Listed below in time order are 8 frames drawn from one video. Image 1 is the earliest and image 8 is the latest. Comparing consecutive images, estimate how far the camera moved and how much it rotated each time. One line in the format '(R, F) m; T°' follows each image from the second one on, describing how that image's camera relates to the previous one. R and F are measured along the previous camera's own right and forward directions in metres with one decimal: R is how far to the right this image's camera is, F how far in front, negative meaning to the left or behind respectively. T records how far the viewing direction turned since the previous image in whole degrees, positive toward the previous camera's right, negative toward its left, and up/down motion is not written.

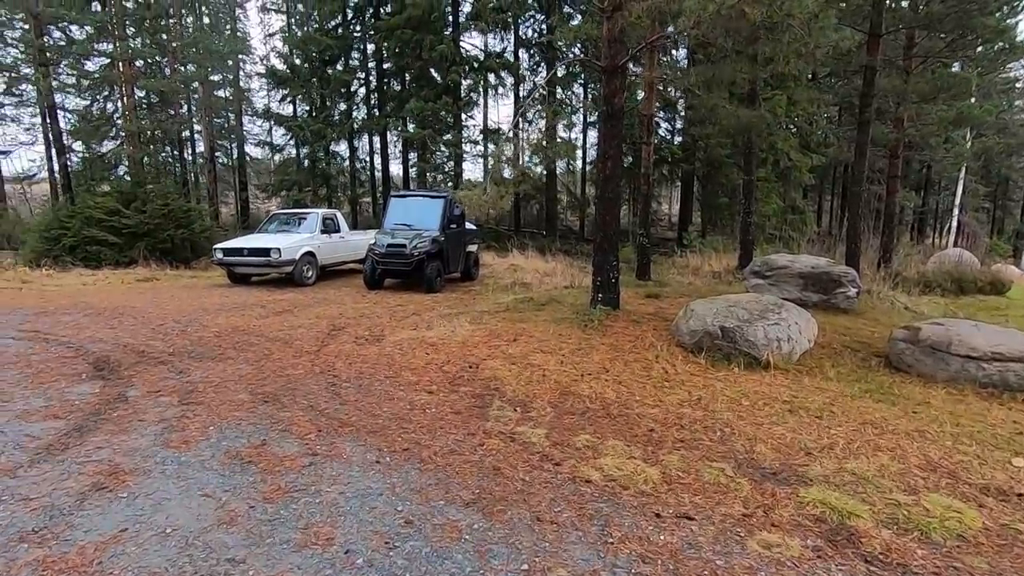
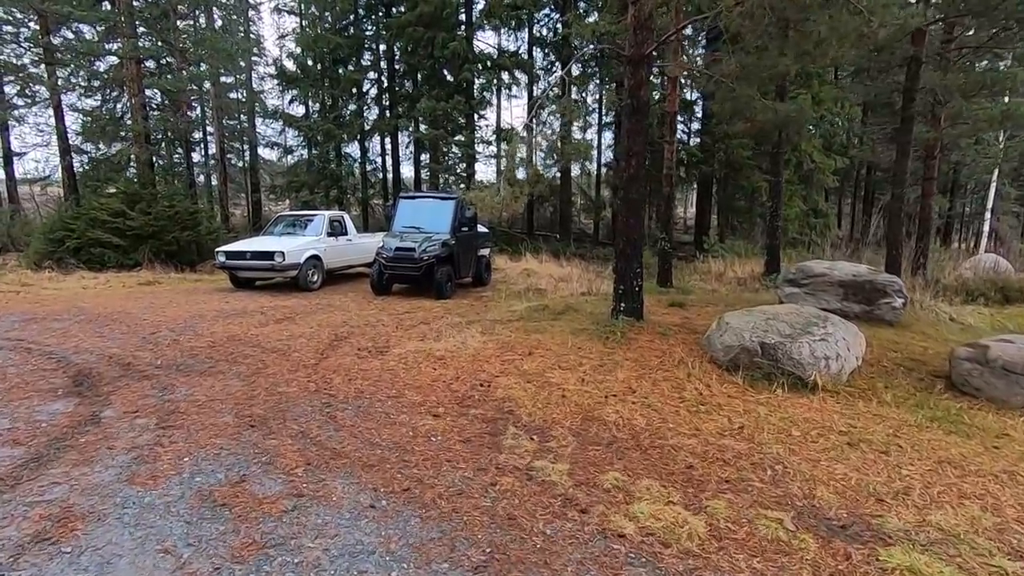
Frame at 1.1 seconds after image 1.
(0.0, +0.5) m; -1°
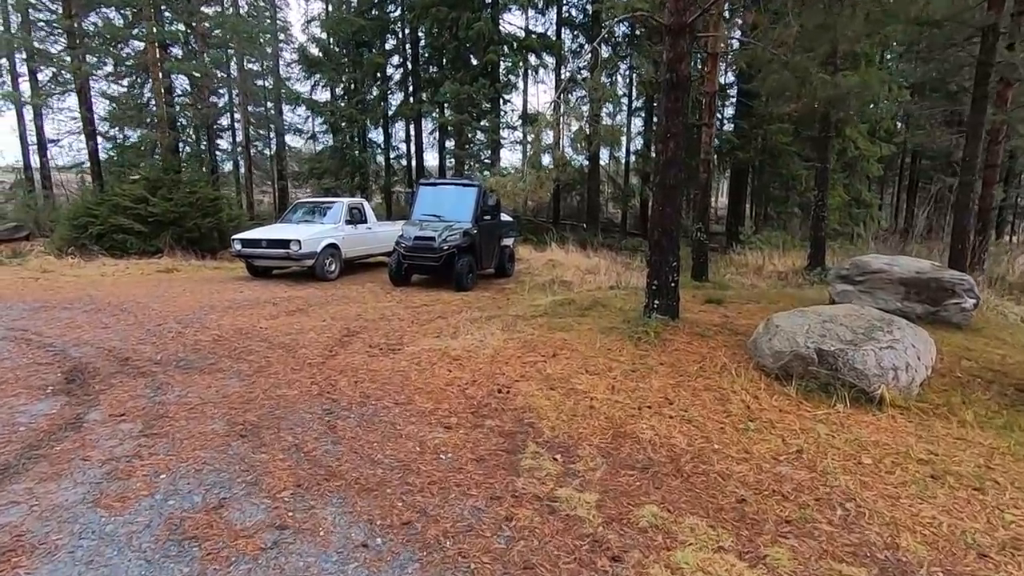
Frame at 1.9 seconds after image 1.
(0.0, +0.5) m; -3°
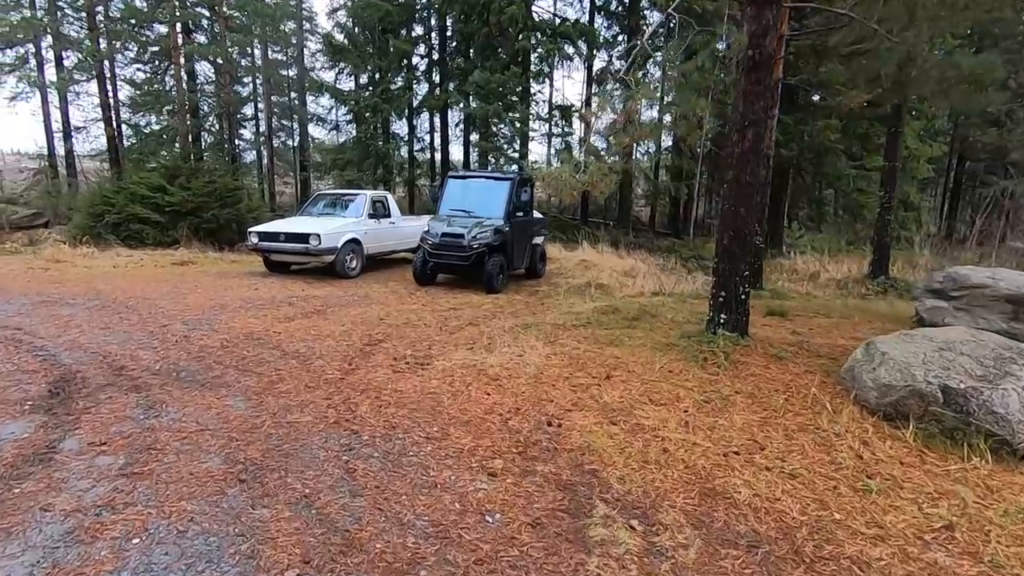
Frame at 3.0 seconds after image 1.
(-0.3, +0.7) m; -2°
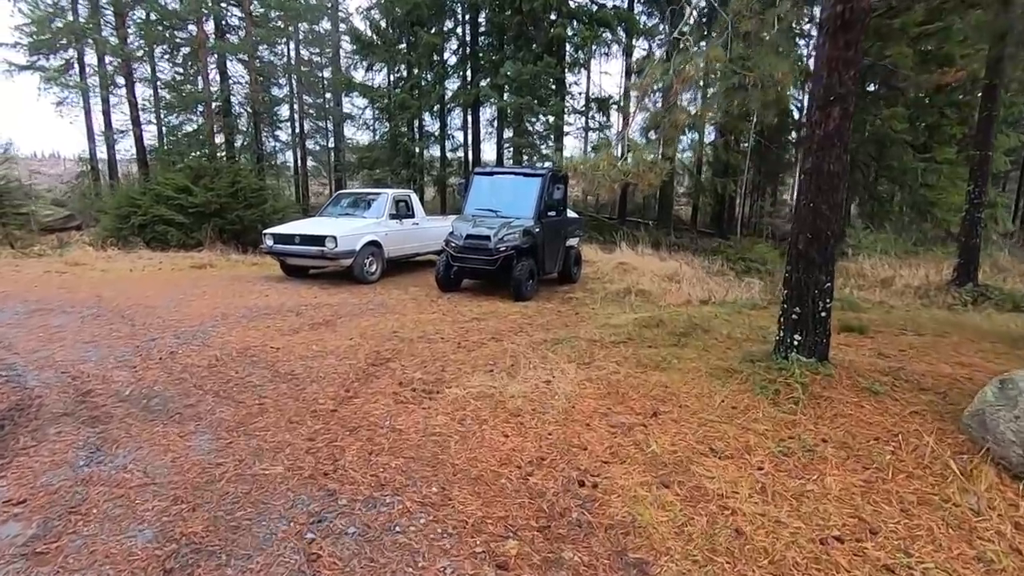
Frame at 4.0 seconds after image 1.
(+0.1, +0.8) m; -4°
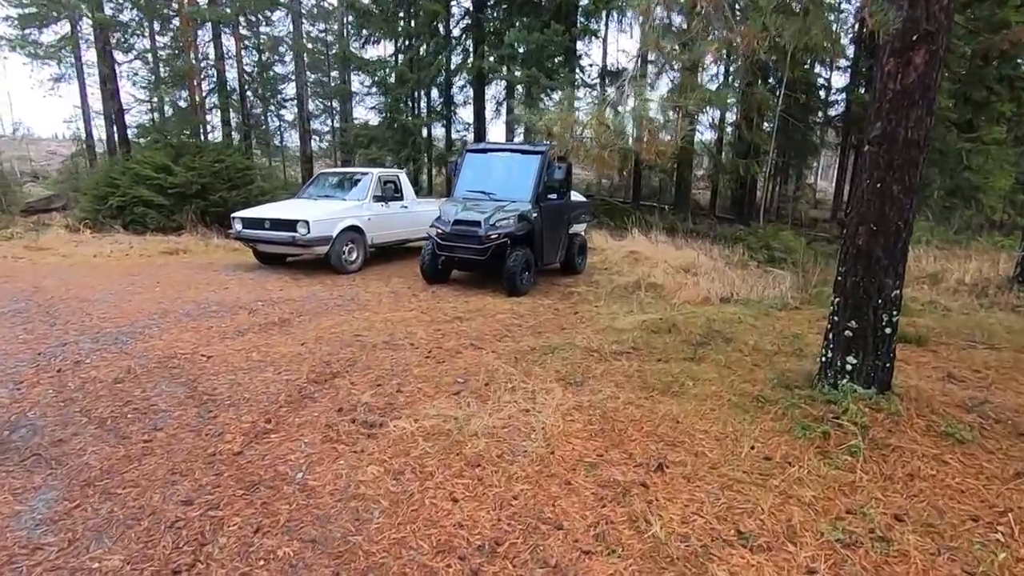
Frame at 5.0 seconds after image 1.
(+0.3, +0.9) m; -2°
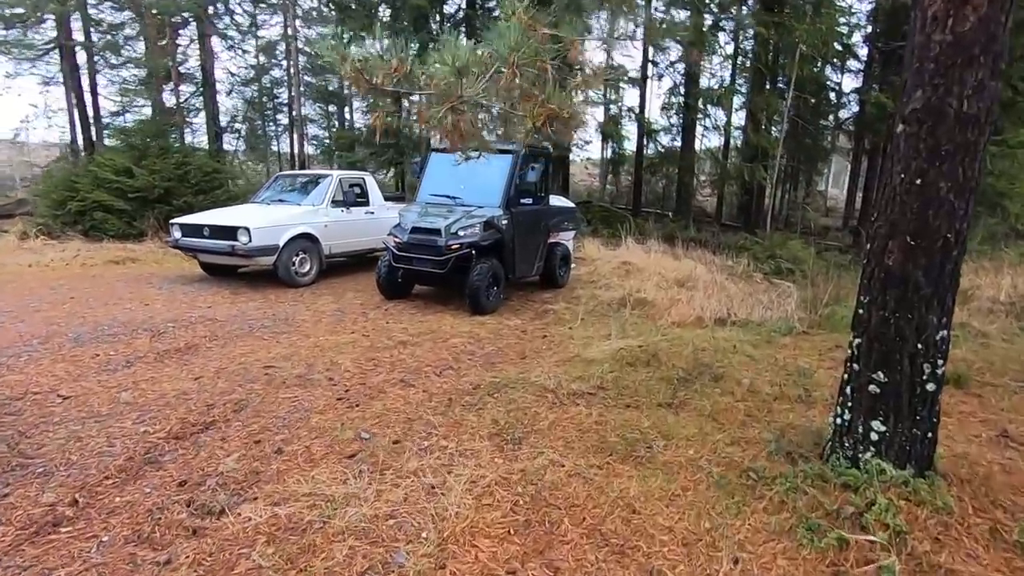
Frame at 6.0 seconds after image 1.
(+0.5, +0.9) m; -1°
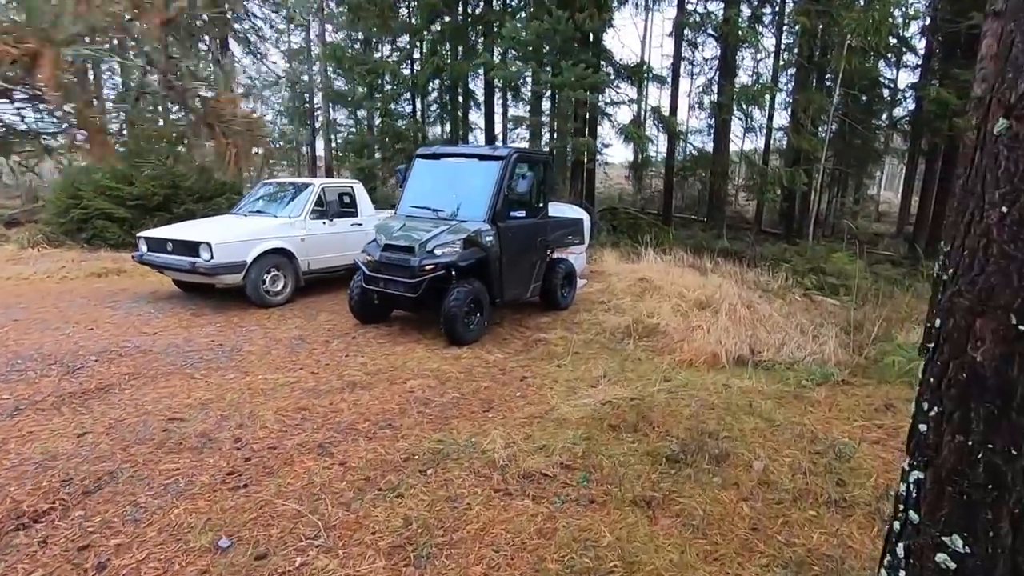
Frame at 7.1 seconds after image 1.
(+0.5, +0.8) m; -4°
